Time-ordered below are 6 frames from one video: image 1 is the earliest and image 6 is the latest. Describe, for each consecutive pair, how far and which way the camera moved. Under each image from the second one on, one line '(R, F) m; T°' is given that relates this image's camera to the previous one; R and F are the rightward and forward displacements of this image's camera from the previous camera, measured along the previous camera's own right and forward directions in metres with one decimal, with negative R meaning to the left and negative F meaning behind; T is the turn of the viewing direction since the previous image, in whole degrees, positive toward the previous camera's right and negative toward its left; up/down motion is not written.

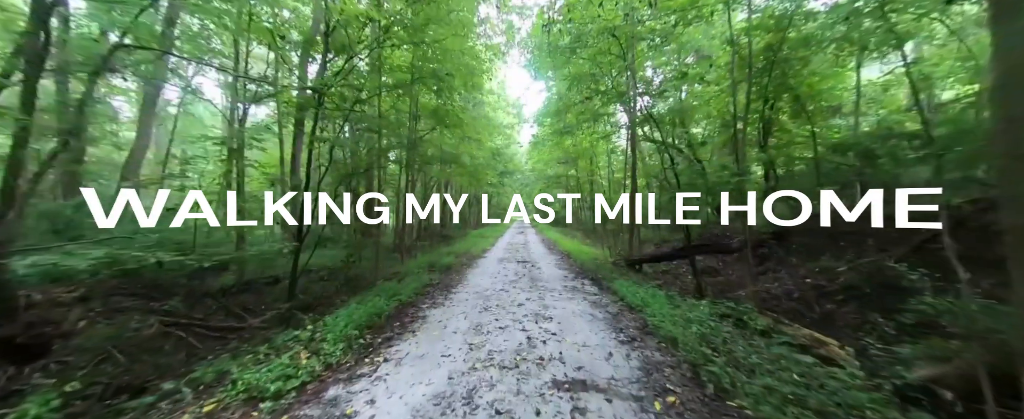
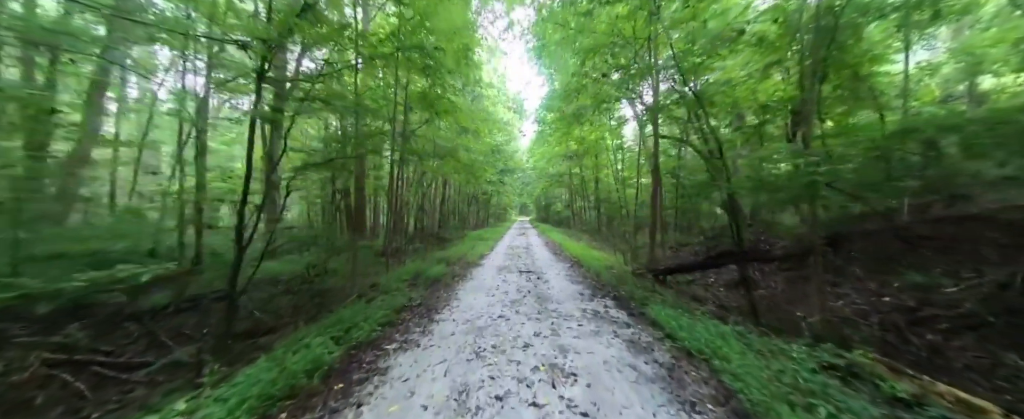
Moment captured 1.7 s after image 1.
(0.0, +1.2) m; 0°
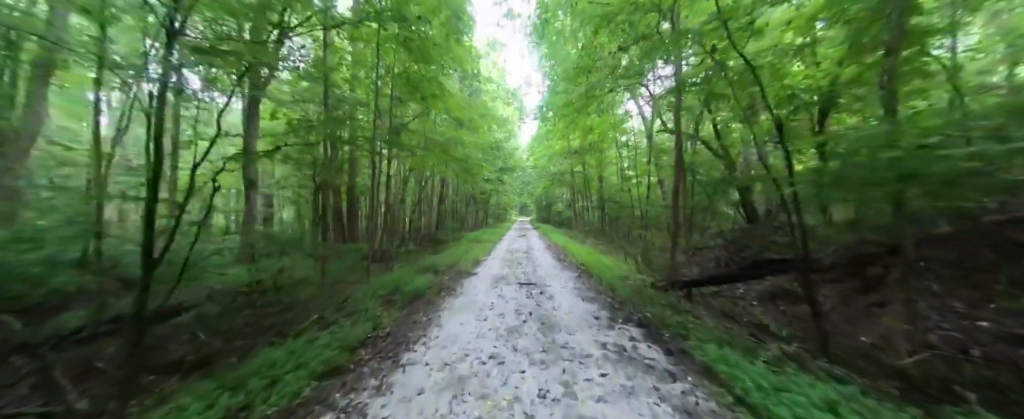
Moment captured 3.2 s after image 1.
(0.0, +1.0) m; 0°
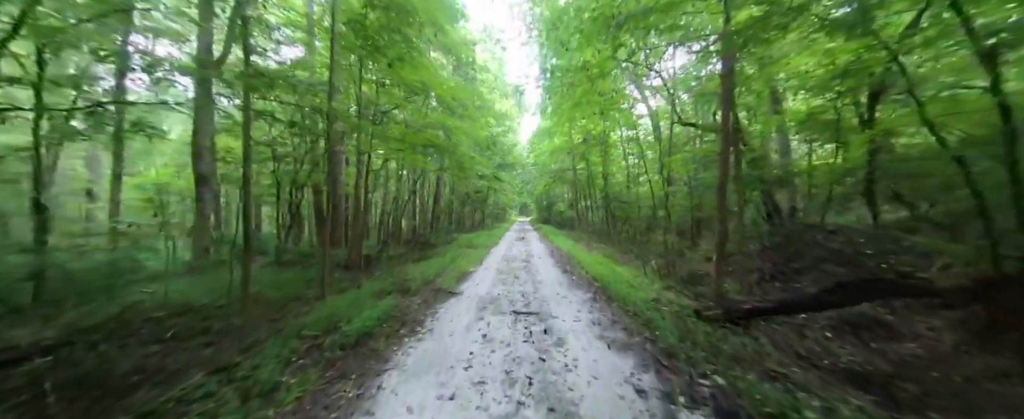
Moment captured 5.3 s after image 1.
(+0.1, +1.5) m; 0°
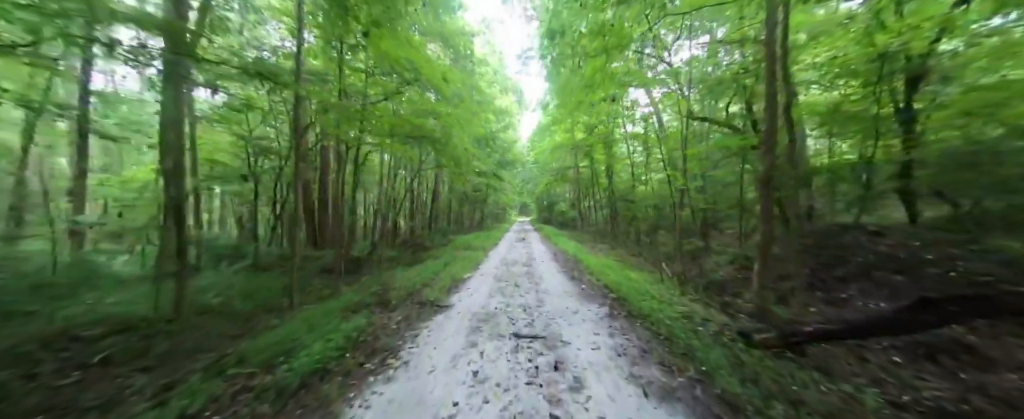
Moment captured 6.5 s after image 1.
(0.0, +0.8) m; 0°
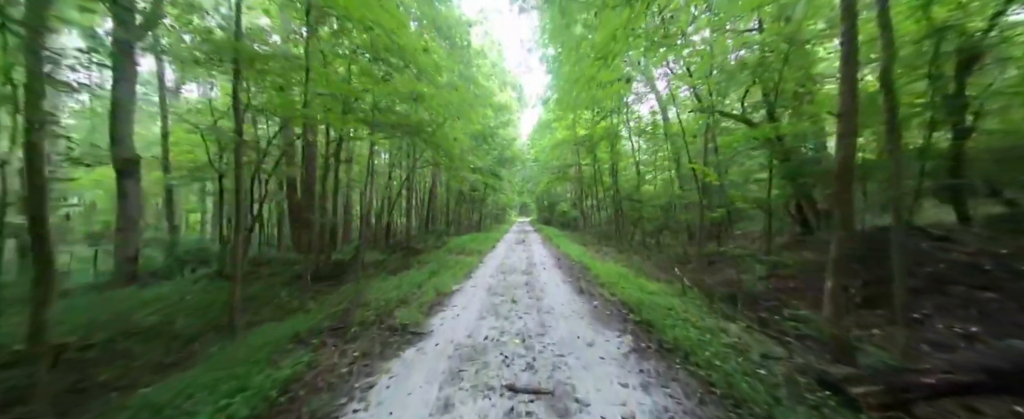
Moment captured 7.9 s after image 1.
(+0.1, +0.9) m; 0°
